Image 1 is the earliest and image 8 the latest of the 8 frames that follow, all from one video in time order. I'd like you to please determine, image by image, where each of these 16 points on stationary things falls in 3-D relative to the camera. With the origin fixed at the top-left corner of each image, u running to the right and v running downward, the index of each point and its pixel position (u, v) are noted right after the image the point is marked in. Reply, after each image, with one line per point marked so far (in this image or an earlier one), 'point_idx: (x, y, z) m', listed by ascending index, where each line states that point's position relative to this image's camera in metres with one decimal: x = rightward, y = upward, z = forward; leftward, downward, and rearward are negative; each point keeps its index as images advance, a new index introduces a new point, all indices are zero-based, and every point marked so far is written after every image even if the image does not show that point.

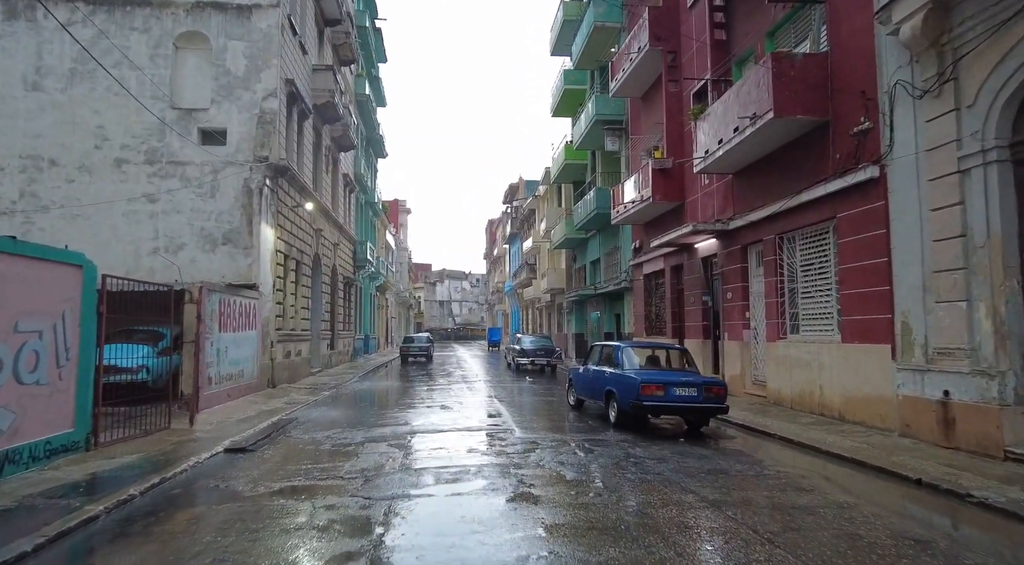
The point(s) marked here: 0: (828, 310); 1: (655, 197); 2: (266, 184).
0: (+5.6, -0.5, +12.0) m
1: (+3.9, +2.3, +18.4) m
2: (-6.9, +2.8, +18.9) m
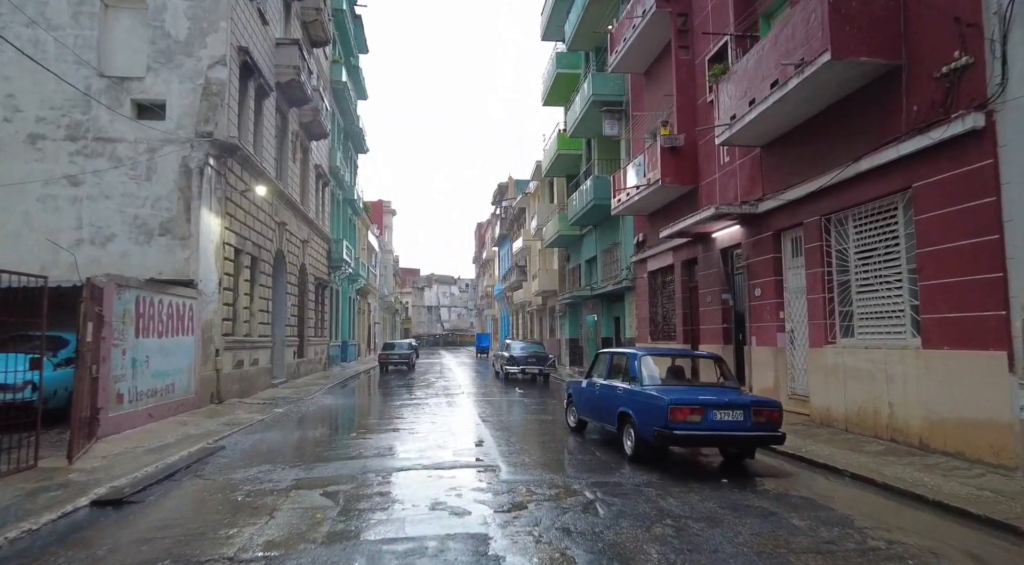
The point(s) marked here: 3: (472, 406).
0: (+5.4, -0.3, +9.4) m
1: (+3.6, +2.4, +15.8) m
2: (-7.3, +2.9, +16.2) m
3: (-1.1, -3.6, +19.3) m
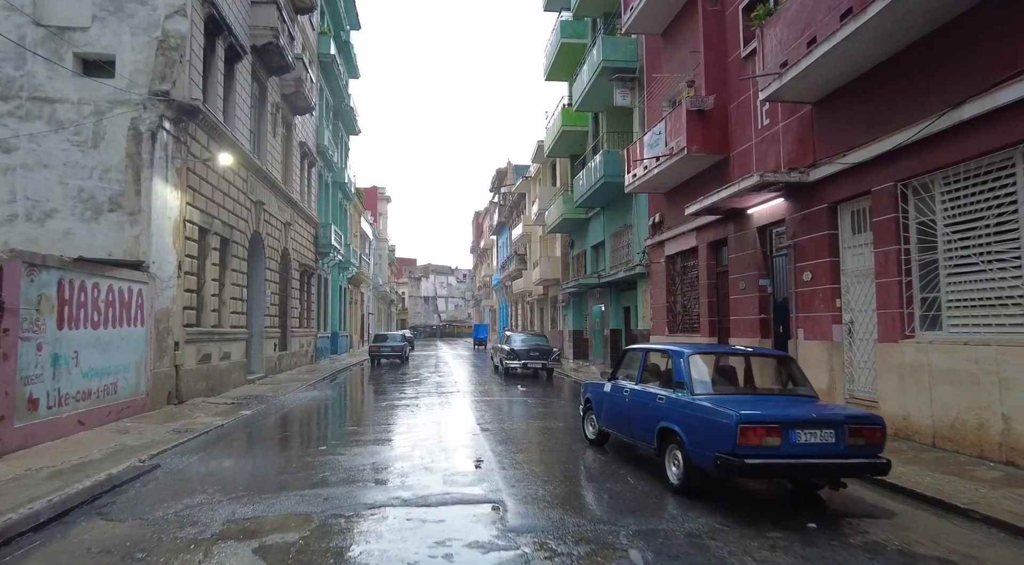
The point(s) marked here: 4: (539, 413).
0: (+5.5, -0.1, +7.4) m
1: (+3.6, +2.8, +13.7) m
2: (-7.2, +3.2, +14.0) m
3: (-1.1, -3.2, +17.2) m
4: (+0.7, -3.2, +16.6) m
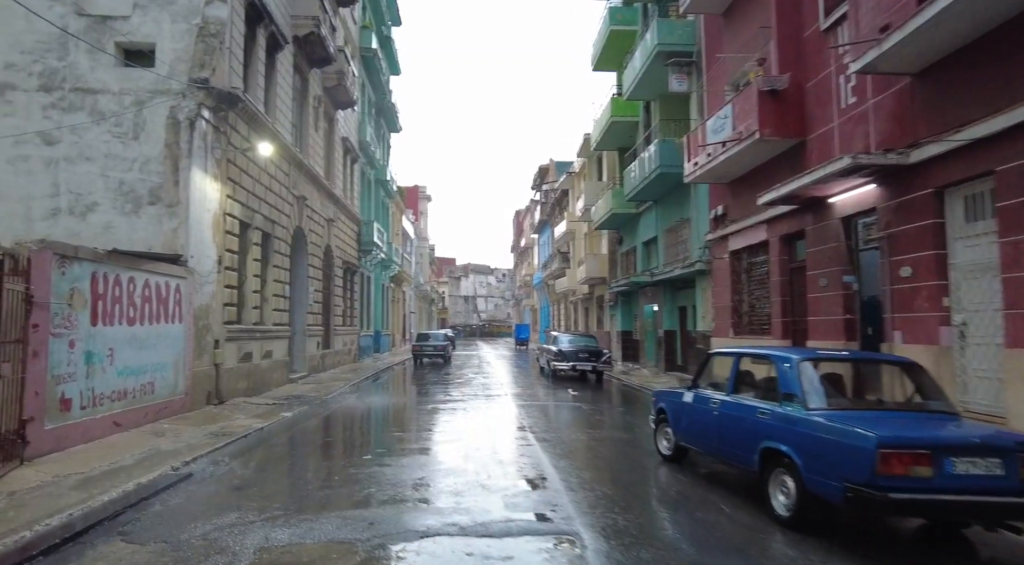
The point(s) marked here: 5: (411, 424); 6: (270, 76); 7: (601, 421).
0: (+6.2, 0.0, +6.1) m
1: (+4.7, +2.8, +12.6) m
2: (-6.1, +3.3, +13.5) m
3: (+0.1, -3.1, +16.3) m
4: (+1.9, -3.1, +15.6) m
5: (-2.3, -3.1, +14.6) m
6: (-6.5, +5.6, +18.1) m
7: (+2.1, -3.1, +15.4) m
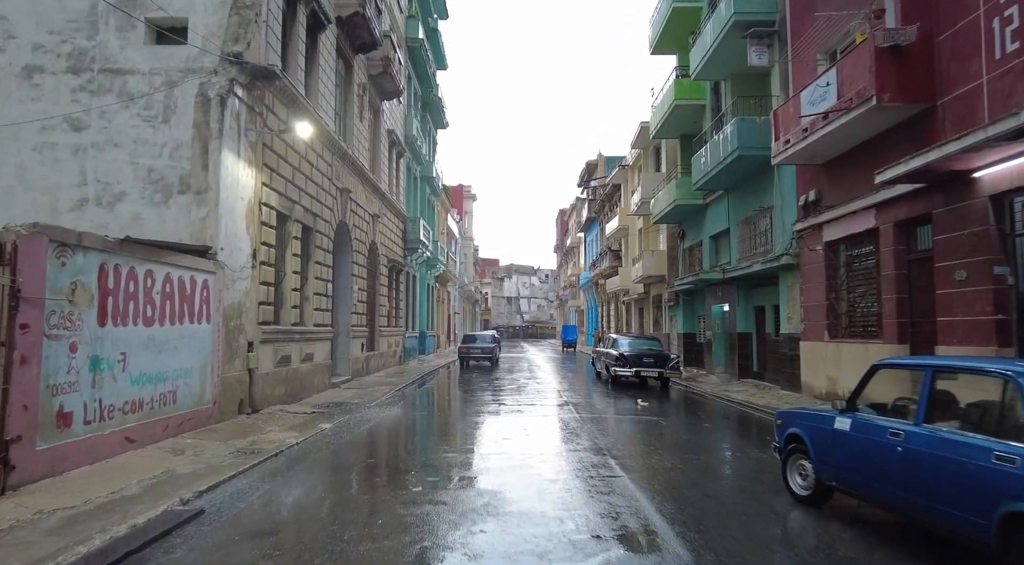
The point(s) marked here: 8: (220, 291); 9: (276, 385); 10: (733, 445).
0: (+6.9, +0.1, +4.1) m
1: (+5.8, +2.9, +10.6) m
2: (-4.9, +3.4, +12.2) m
3: (+1.5, -3.0, +14.6) m
4: (+3.3, -3.1, +13.7) m
5: (-1.0, -3.0, +13.0) m
6: (-5.0, +5.6, +16.8) m
7: (+3.4, -3.1, +13.6) m
8: (-4.9, -0.2, +11.2) m
9: (-4.8, -2.1, +13.6) m
10: (+4.2, -2.9, +12.7) m
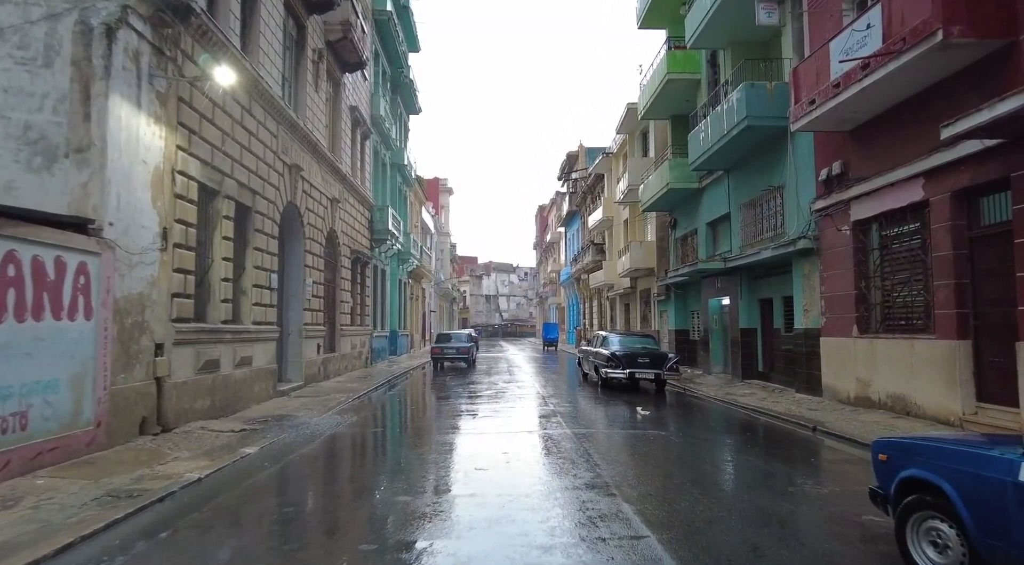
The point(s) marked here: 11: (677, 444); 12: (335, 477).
0: (+6.8, +0.3, +1.9) m
1: (+5.5, +3.2, +8.4) m
2: (-5.3, +3.6, +9.6) m
3: (+1.1, -2.8, +12.3) m
4: (+2.9, -2.8, +11.5) m
5: (-1.4, -2.8, +10.6) m
6: (-5.6, +5.8, +14.3) m
7: (+3.0, -2.8, +11.3) m
8: (-5.2, 0.0, +8.6) m
9: (-5.2, -1.9, +11.1) m
10: (+3.9, -2.6, +10.5) m
11: (+2.8, -2.8, +11.8) m
12: (-2.4, -2.6, +8.8) m
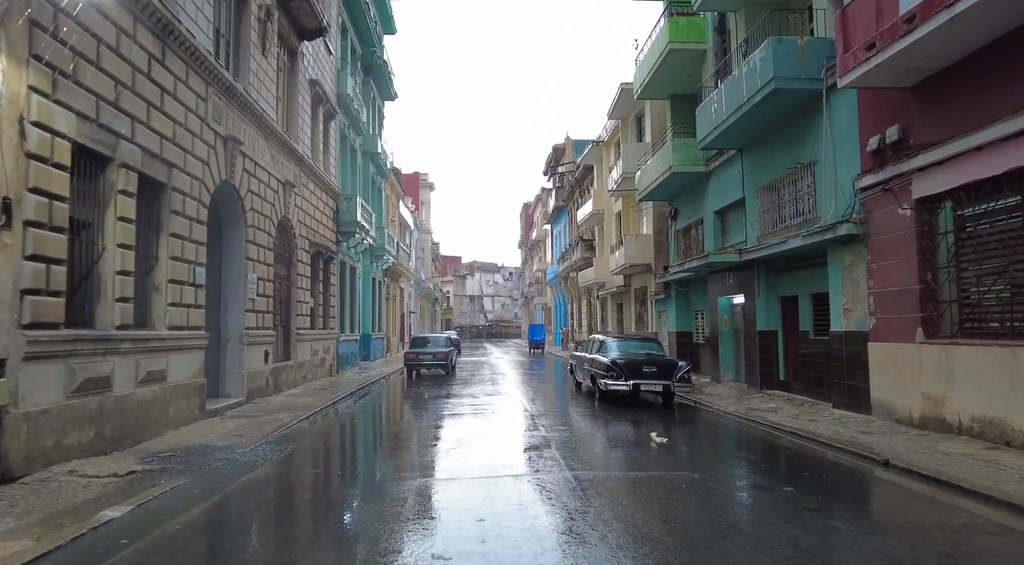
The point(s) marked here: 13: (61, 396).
0: (+6.7, +0.5, -0.6) m
1: (+5.3, +3.3, +5.8) m
2: (-5.6, +3.7, +6.8) m
3: (+0.8, -2.7, +9.6) m
4: (+2.6, -2.7, +8.8) m
5: (-1.6, -2.7, +7.9) m
6: (-5.9, +5.9, +11.4) m
7: (+2.7, -2.7, +8.7) m
8: (-5.4, +0.1, +5.8) m
9: (-5.4, -1.8, +8.2) m
10: (+3.6, -2.5, +7.9) m
11: (+2.6, -2.7, +9.2) m
12: (-2.6, -2.5, +6.0) m
13: (-5.5, -1.4, +8.2) m
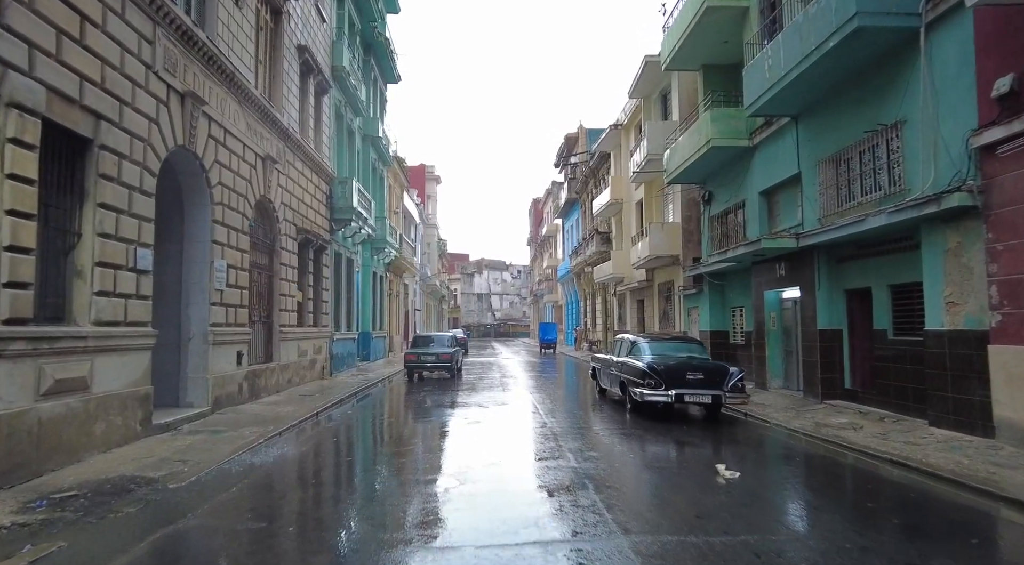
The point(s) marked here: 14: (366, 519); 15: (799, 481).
0: (+6.8, +0.6, -3.2) m
1: (+5.5, +3.5, +3.2) m
2: (-5.3, +3.9, +4.3) m
3: (+1.0, -2.5, +7.1) m
4: (+2.8, -2.5, +6.3) m
5: (-1.4, -2.5, +5.4) m
6: (-5.6, +6.1, +9.0) m
7: (+3.0, -2.5, +6.1) m
8: (-5.2, +0.4, +3.4) m
9: (-5.2, -1.5, +5.8) m
10: (+3.8, -2.3, +5.3) m
11: (+2.8, -2.5, +6.6) m
12: (-2.4, -2.2, +3.5) m
13: (-5.3, -1.2, +5.7) m
14: (-1.4, -2.5, +6.4) m
15: (+3.5, -2.8, +8.3) m
